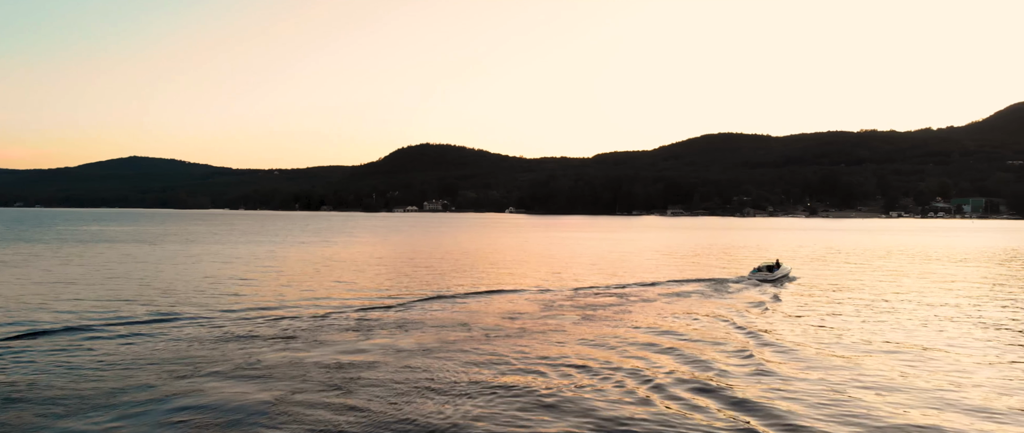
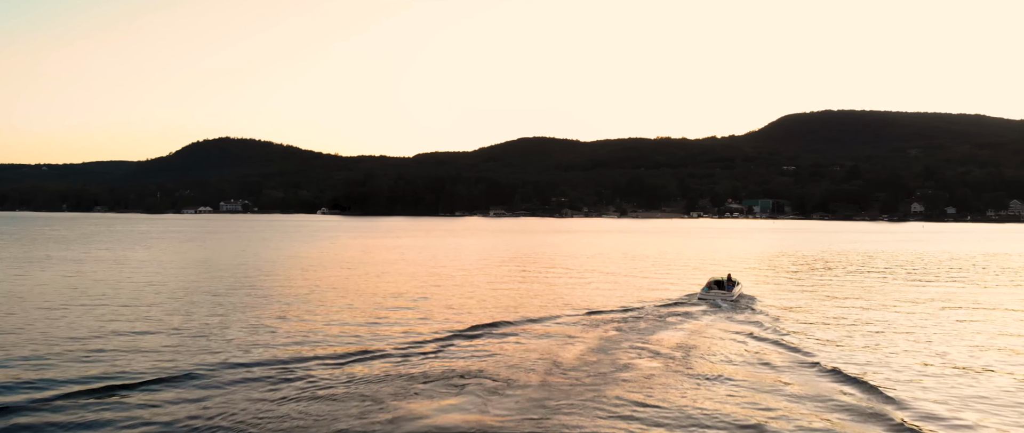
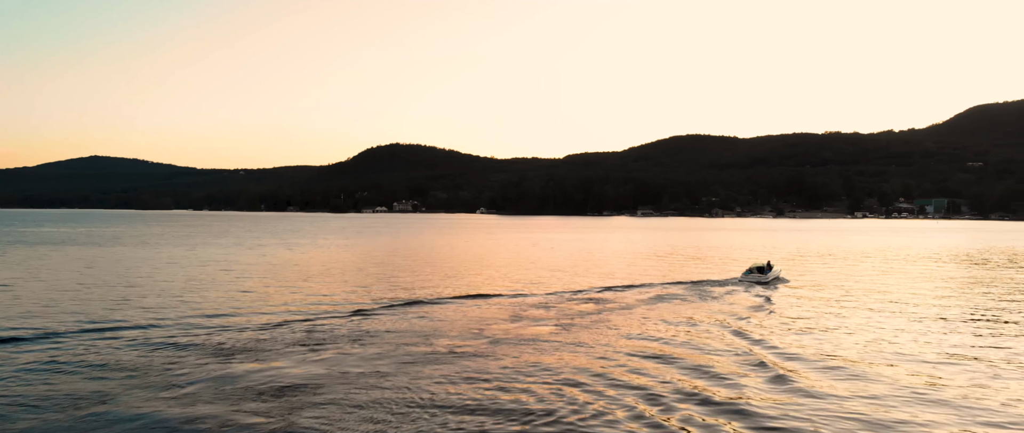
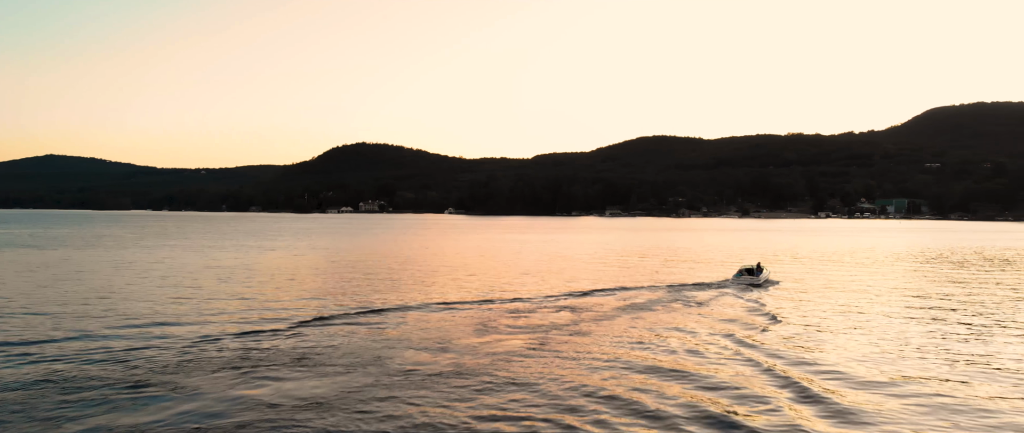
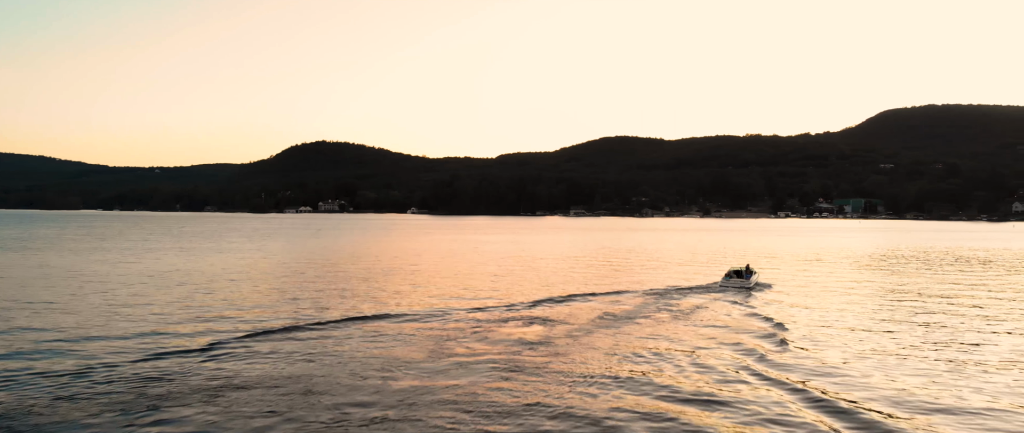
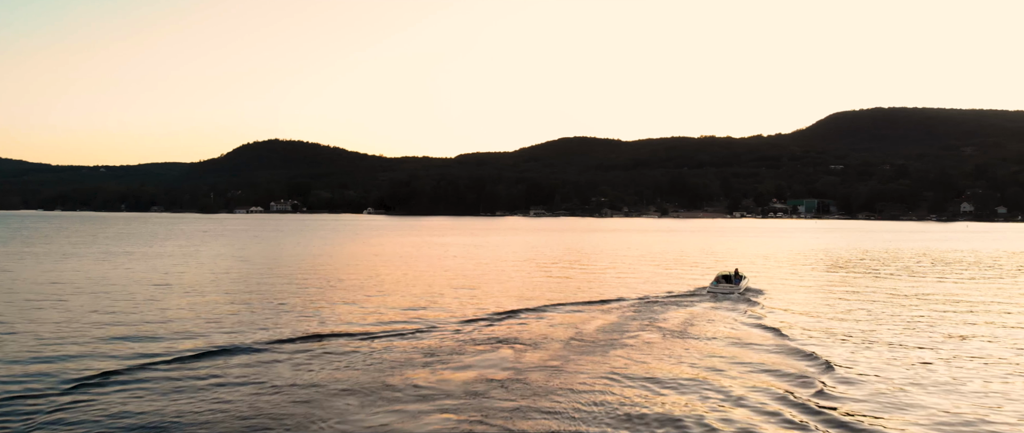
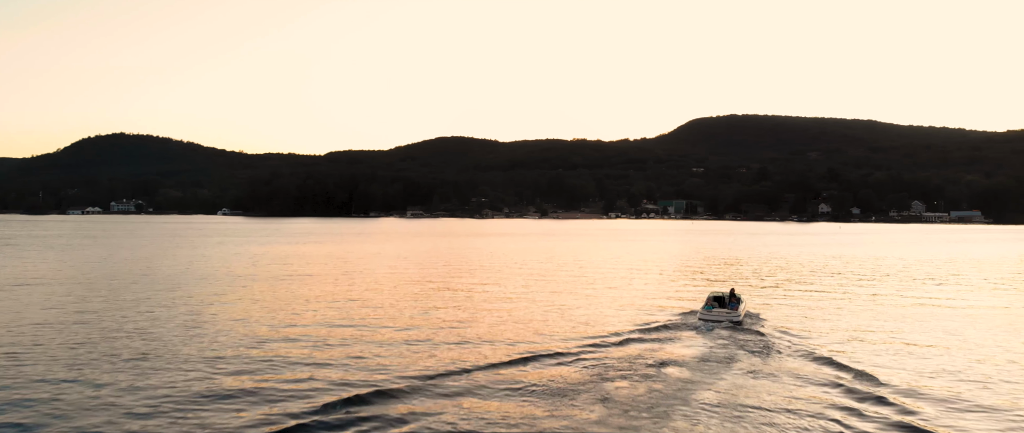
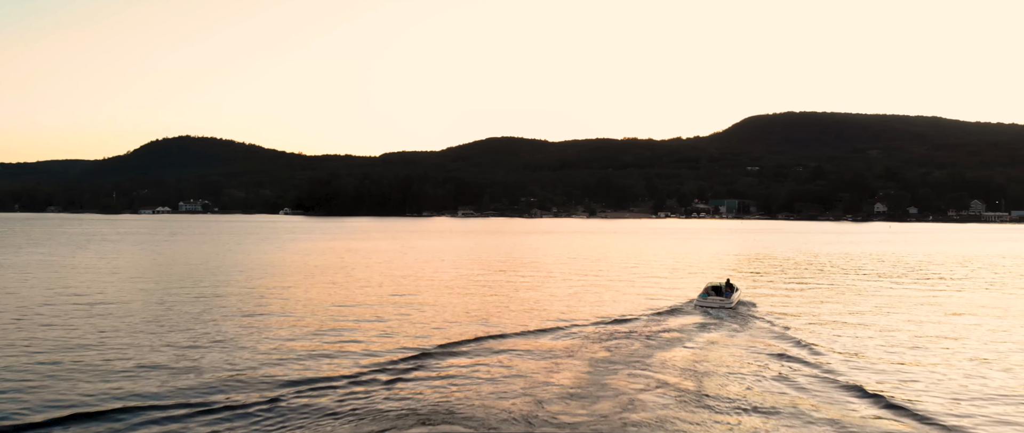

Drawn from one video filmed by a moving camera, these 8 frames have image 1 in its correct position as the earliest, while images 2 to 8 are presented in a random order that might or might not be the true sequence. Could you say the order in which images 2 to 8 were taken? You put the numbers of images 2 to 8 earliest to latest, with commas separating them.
3, 4, 5, 6, 2, 8, 7
